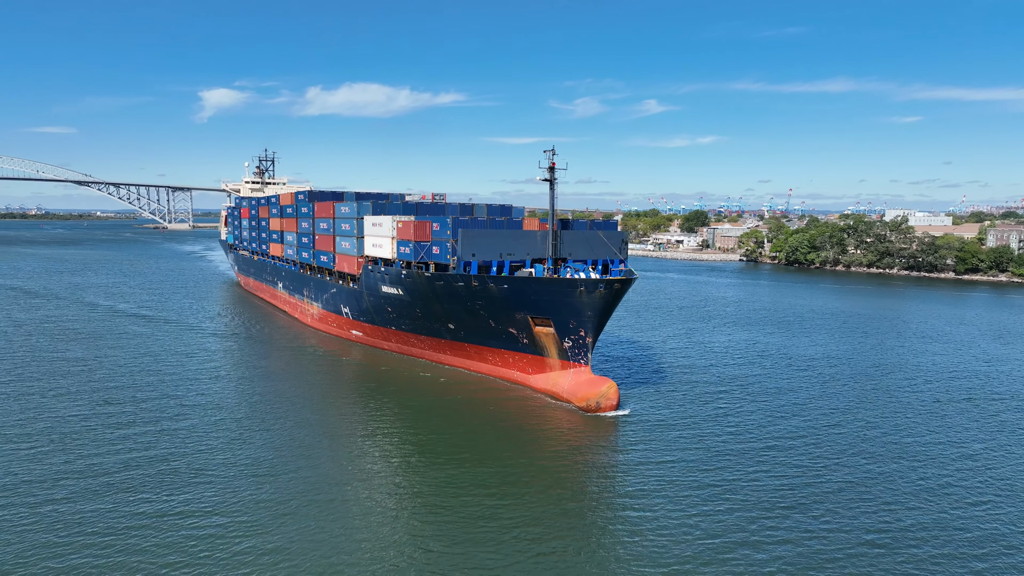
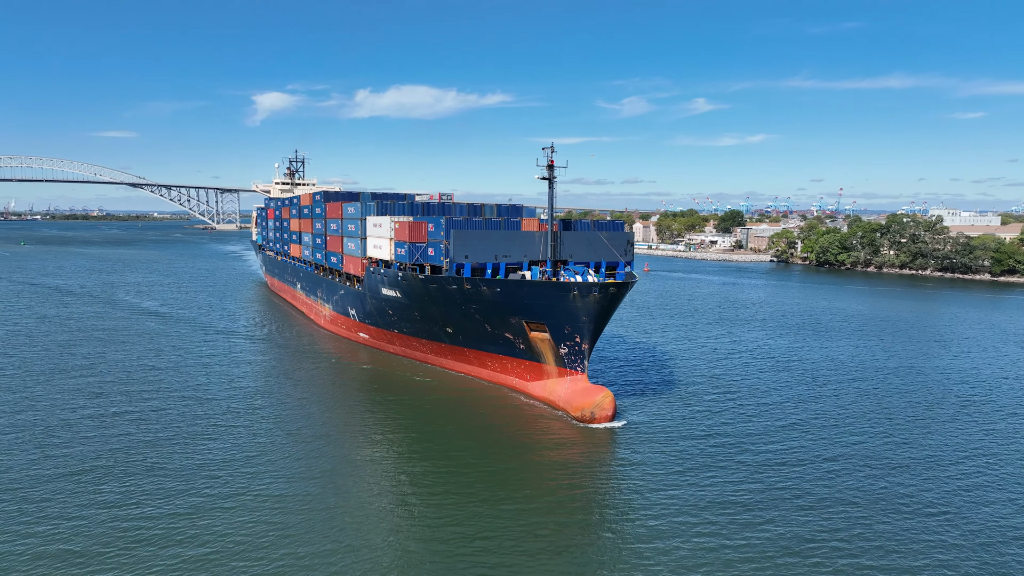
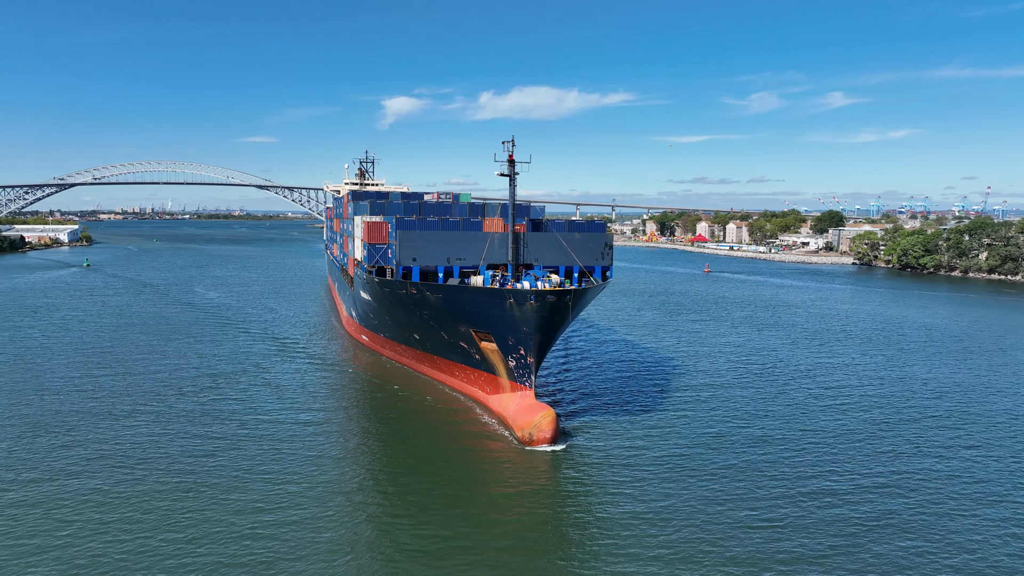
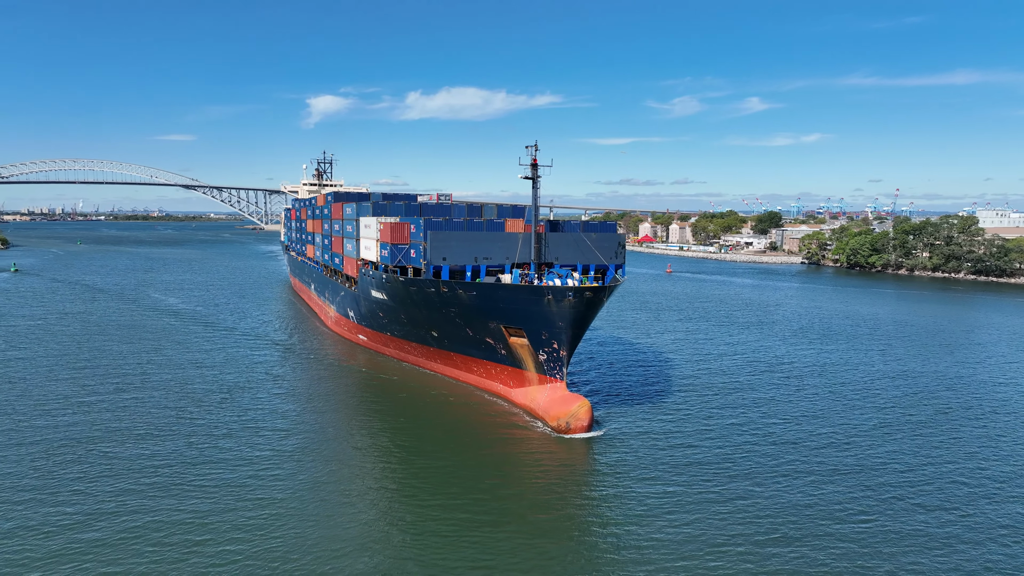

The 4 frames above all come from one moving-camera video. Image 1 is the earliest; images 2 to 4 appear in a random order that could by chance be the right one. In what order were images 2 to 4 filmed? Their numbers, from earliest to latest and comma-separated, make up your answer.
2, 4, 3
